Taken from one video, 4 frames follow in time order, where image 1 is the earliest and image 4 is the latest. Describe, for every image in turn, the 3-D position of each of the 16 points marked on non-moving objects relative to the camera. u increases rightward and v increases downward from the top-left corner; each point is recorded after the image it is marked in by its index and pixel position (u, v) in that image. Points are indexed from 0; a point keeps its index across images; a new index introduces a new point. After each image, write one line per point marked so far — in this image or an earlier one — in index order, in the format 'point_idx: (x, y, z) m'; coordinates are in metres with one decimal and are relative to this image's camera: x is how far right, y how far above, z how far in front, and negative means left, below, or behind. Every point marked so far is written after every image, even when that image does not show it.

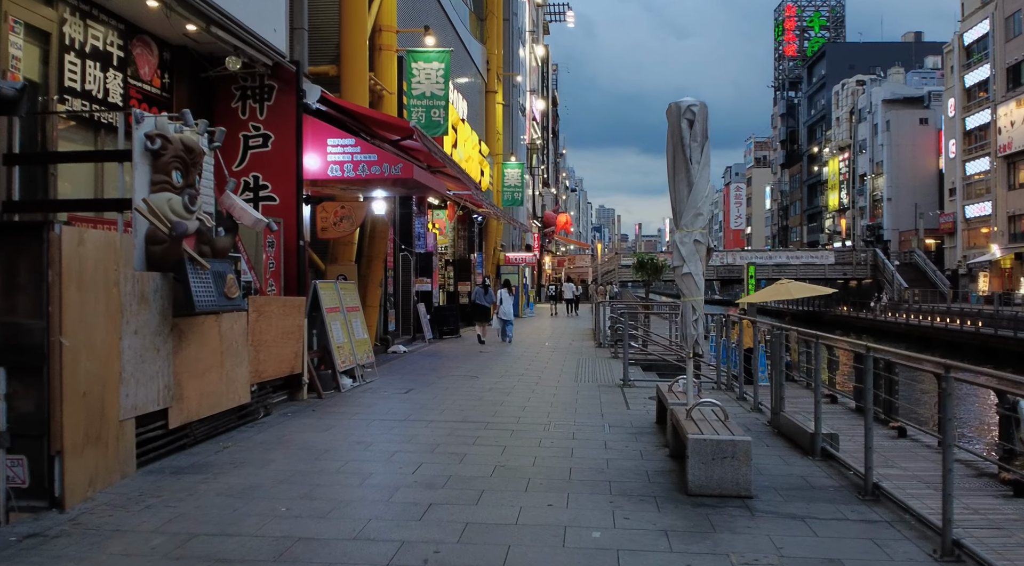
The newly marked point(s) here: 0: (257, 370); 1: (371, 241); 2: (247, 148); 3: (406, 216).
0: (-3.1, -1.1, +8.9) m
1: (-3.1, +0.9, +15.7) m
2: (-3.9, +2.0, +10.6) m
3: (-2.8, +1.8, +19.0) m
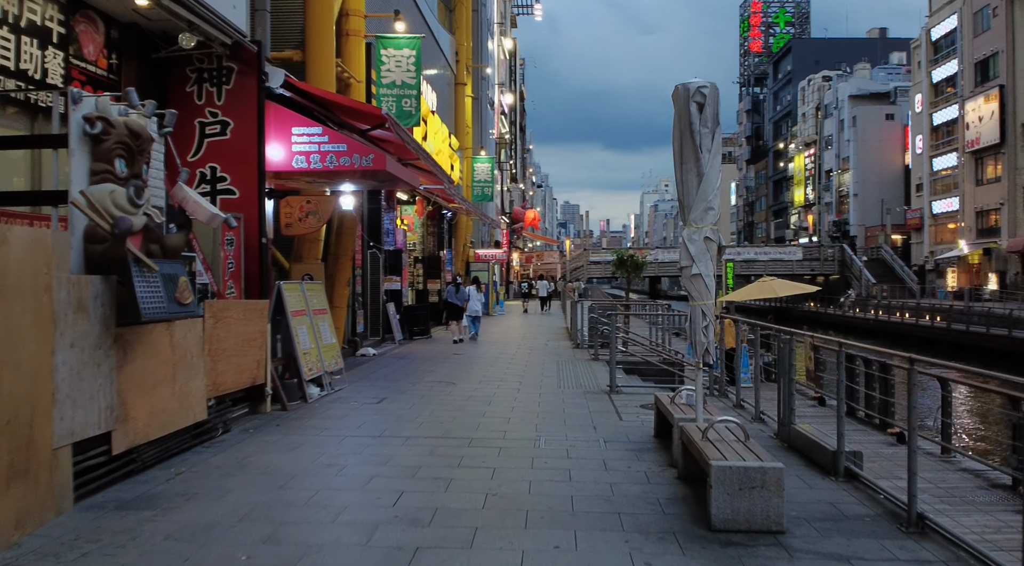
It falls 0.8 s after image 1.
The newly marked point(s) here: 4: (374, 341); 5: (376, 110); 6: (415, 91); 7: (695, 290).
0: (-3.3, -1.1, +8.1) m
1: (-3.6, +0.9, +14.9) m
2: (-4.2, +2.0, +9.7) m
3: (-3.5, +1.8, +18.1) m
4: (-3.4, -1.5, +17.8) m
5: (-2.0, +2.6, +10.9) m
6: (-2.2, +4.4, +16.4) m
7: (+1.5, -0.1, +5.7) m
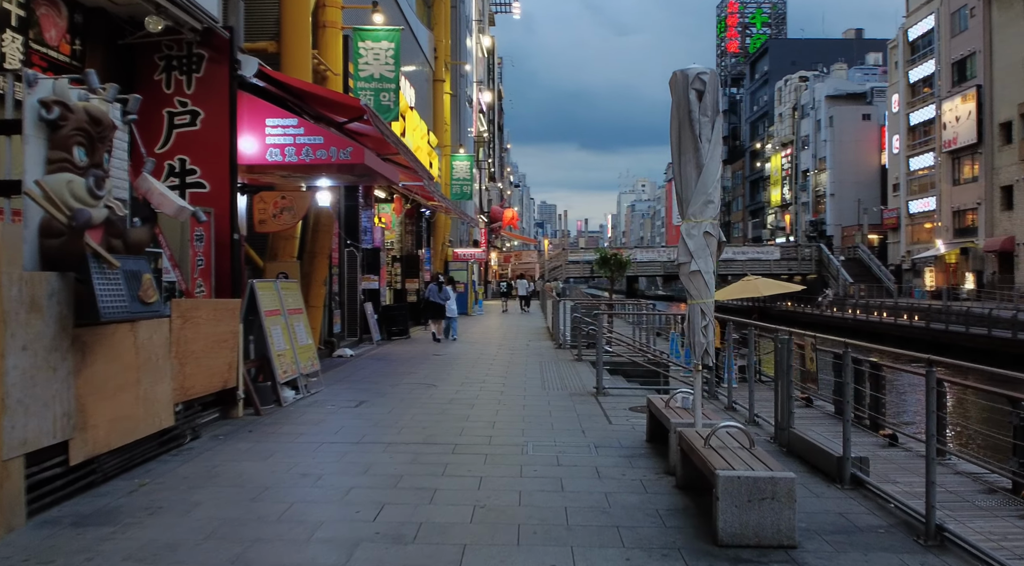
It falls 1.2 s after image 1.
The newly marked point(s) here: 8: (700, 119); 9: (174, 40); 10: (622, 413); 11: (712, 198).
0: (-3.5, -1.1, +7.6) m
1: (-3.9, +0.9, +14.5) m
2: (-4.4, +2.0, +9.3) m
3: (-3.9, +1.8, +17.7) m
4: (-3.9, -1.4, +17.4) m
5: (-2.3, +2.6, +10.4) m
6: (-2.6, +4.4, +16.0) m
7: (+1.4, 0.0, +5.4) m
8: (+1.4, +1.2, +5.4) m
9: (-4.3, +3.1, +9.2) m
10: (+1.3, -1.5, +8.3) m
11: (+1.5, +0.6, +5.4) m
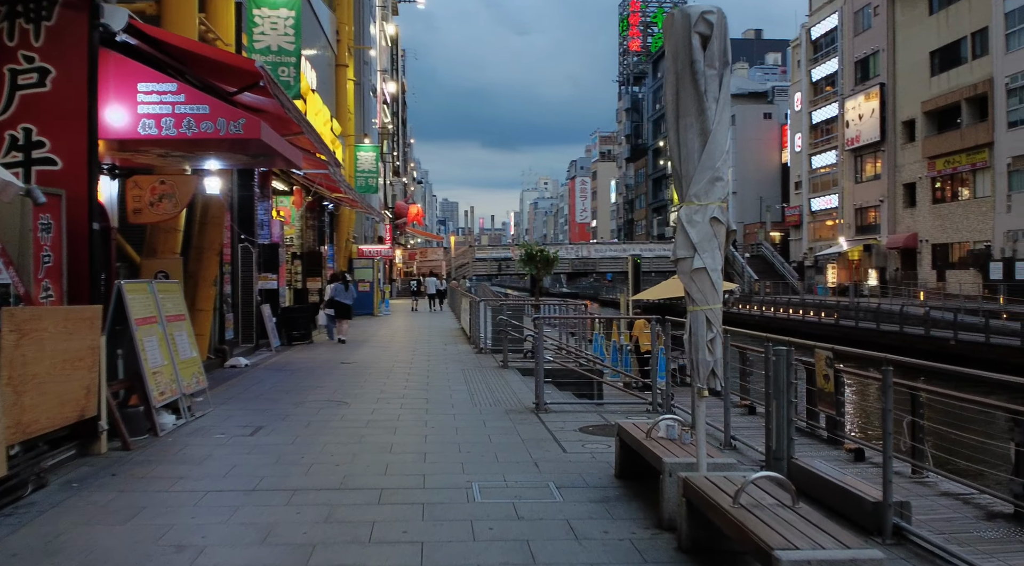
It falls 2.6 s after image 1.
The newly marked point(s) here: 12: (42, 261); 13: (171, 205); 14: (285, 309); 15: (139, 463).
0: (-4.0, -1.1, +5.8) m
1: (-5.4, +0.9, +12.5) m
2: (-5.1, +2.0, +7.3) m
3: (-5.8, +1.8, +15.7) m
4: (-5.7, -1.4, +15.4) m
5: (-3.2, +2.6, +8.7) m
6: (-4.3, +4.4, +14.2) m
7: (+1.1, -0.1, +4.3) m
8: (+1.1, +1.2, +4.2) m
9: (-5.0, +3.1, +7.2) m
10: (+0.6, -1.5, +7.2) m
11: (+1.2, +0.6, +4.2) m
12: (-4.5, +0.2, +6.9) m
13: (-5.0, +1.1, +10.5) m
14: (-5.6, -0.6, +17.9) m
15: (-3.5, -1.7, +6.7) m
